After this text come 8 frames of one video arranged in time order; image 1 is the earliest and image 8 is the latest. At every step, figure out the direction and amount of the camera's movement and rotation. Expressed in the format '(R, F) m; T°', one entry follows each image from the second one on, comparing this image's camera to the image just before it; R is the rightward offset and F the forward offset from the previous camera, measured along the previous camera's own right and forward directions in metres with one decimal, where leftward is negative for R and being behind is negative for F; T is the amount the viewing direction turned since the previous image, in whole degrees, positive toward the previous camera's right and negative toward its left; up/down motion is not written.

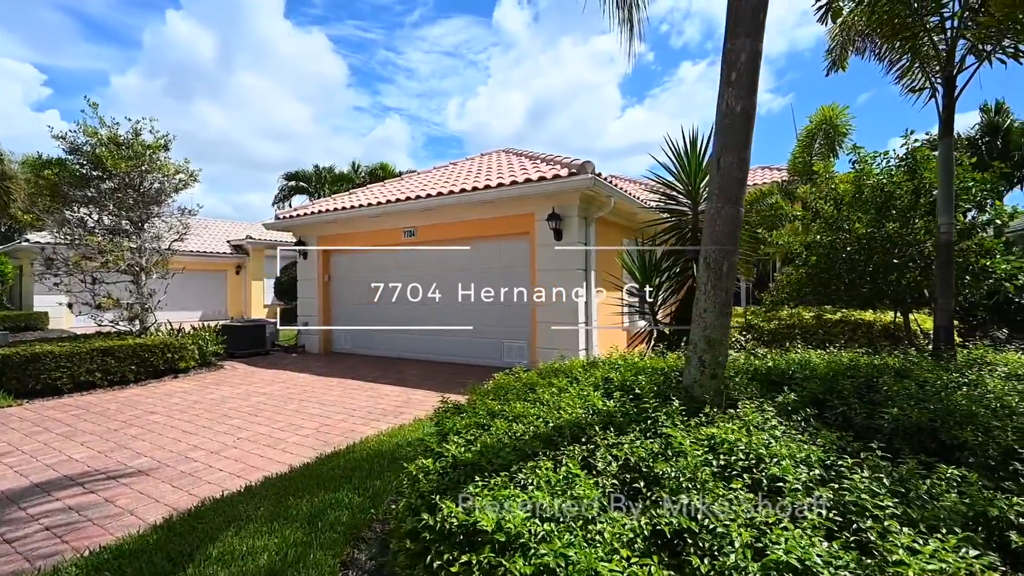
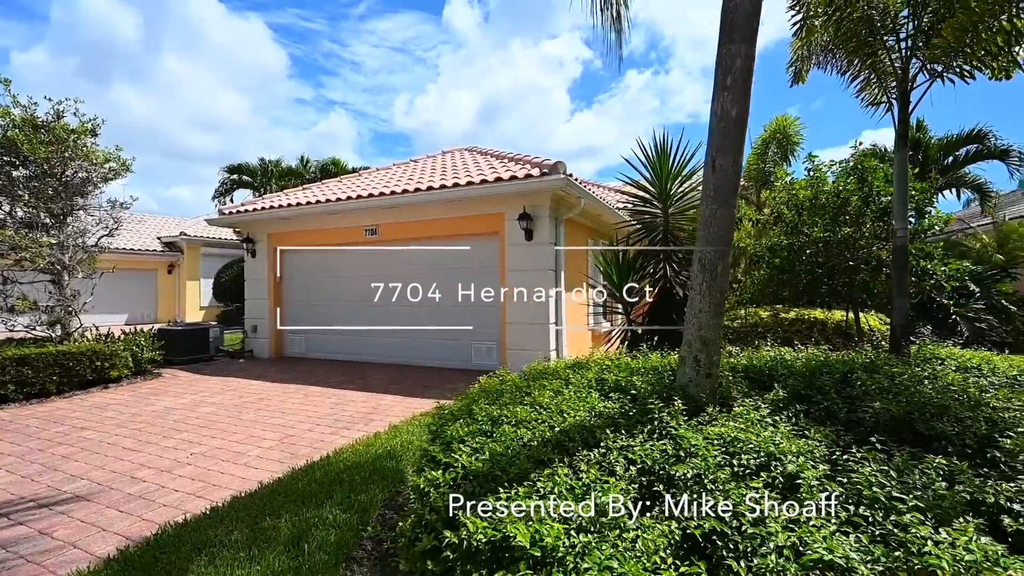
(-0.4, +0.1) m; +6°
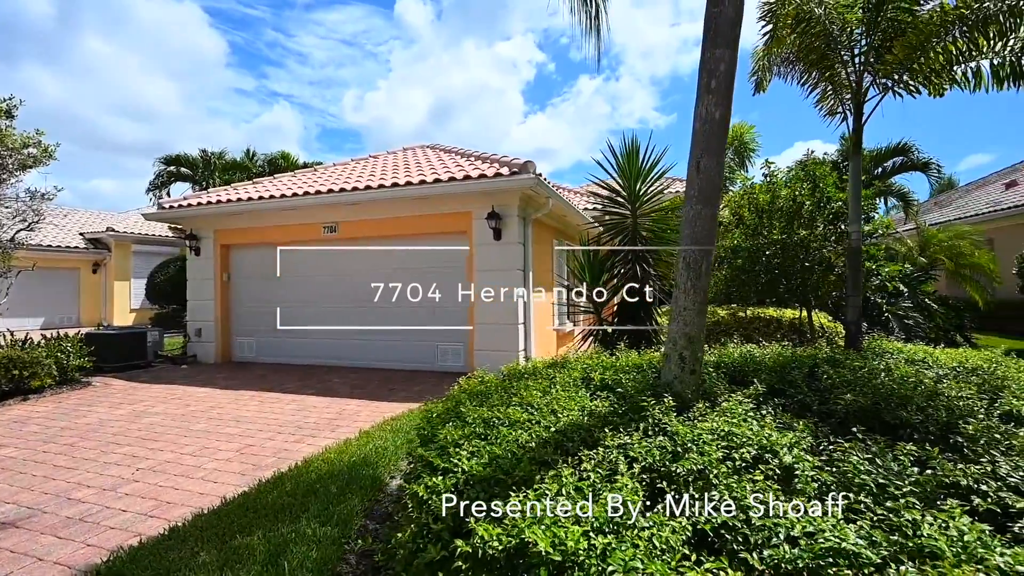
(-0.3, +0.1) m; +6°
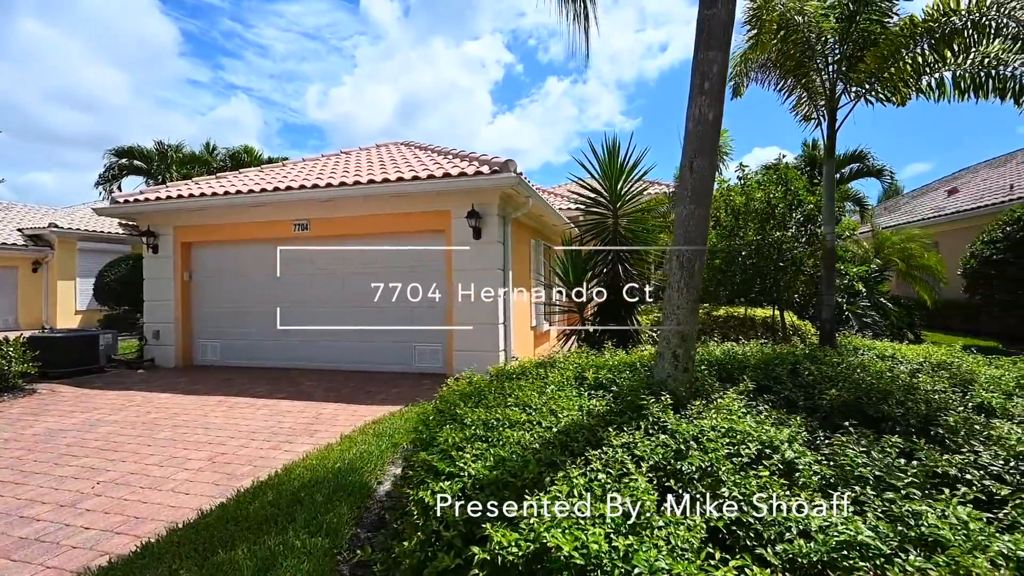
(-0.2, +0.1) m; +4°
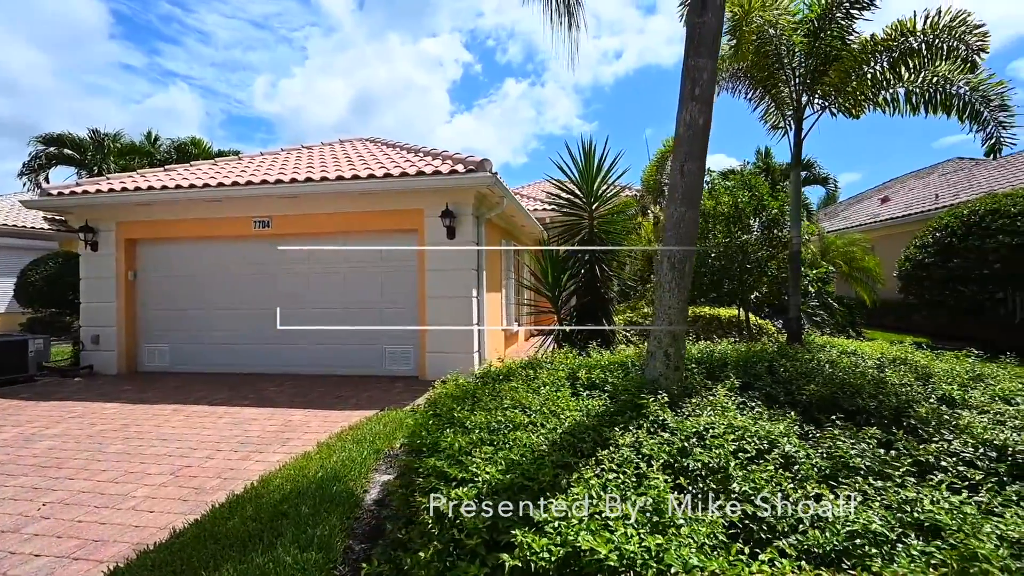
(-0.3, +0.1) m; +5°
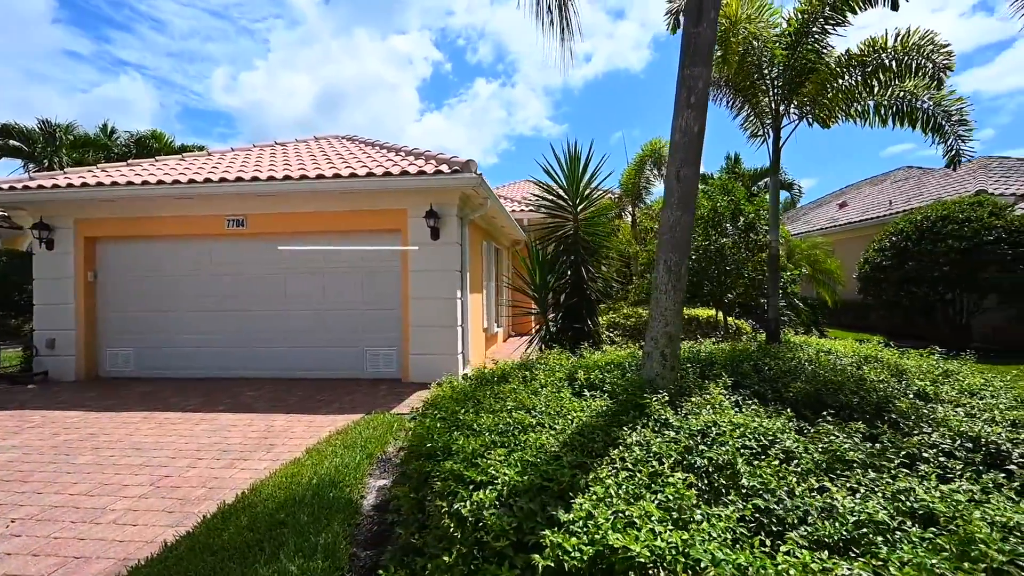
(-0.3, 0.0) m; +4°
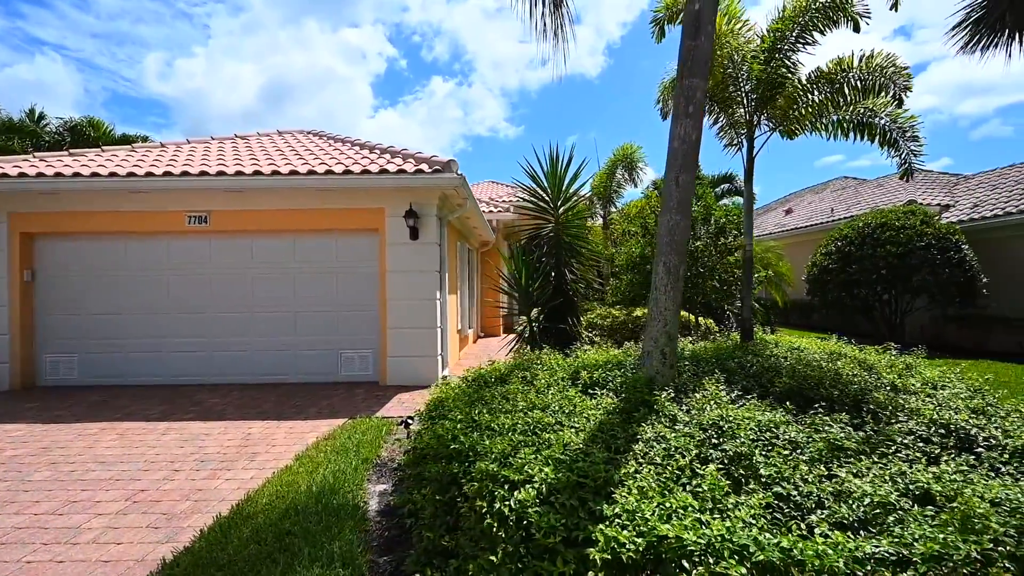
(-0.4, 0.0) m; +5°
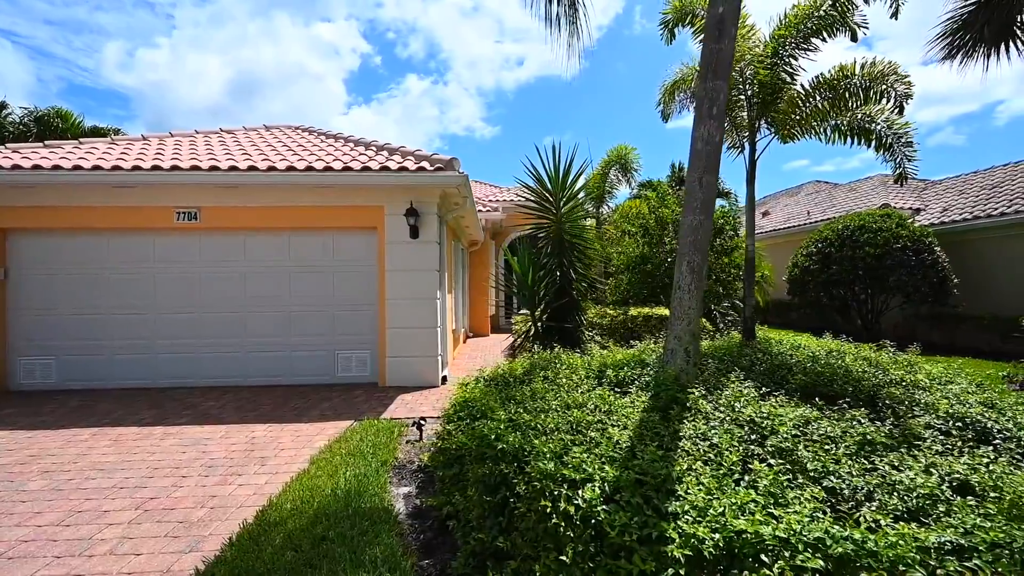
(-0.5, 0.0) m; +3°
